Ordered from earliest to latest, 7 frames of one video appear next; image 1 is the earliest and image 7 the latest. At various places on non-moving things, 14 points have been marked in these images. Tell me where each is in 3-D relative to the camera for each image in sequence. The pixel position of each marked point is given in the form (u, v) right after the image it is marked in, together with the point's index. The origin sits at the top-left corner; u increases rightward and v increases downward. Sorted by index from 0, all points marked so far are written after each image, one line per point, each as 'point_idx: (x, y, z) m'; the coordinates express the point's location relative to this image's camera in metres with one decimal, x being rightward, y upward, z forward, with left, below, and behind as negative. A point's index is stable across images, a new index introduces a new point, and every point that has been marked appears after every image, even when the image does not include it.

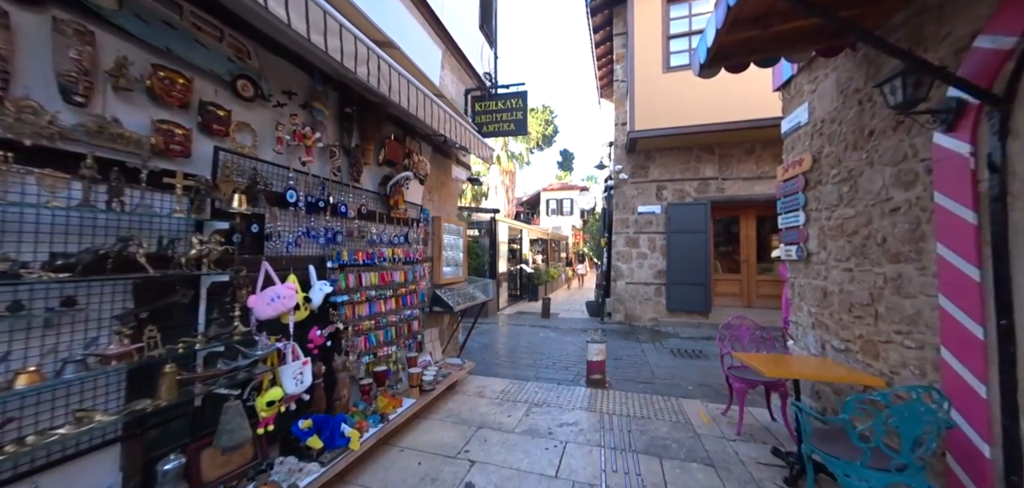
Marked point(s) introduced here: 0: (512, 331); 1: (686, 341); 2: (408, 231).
0: (0.0, -1.8, +8.0) m
1: (+3.1, -1.7, +6.8) m
2: (-0.9, +0.1, +3.5) m
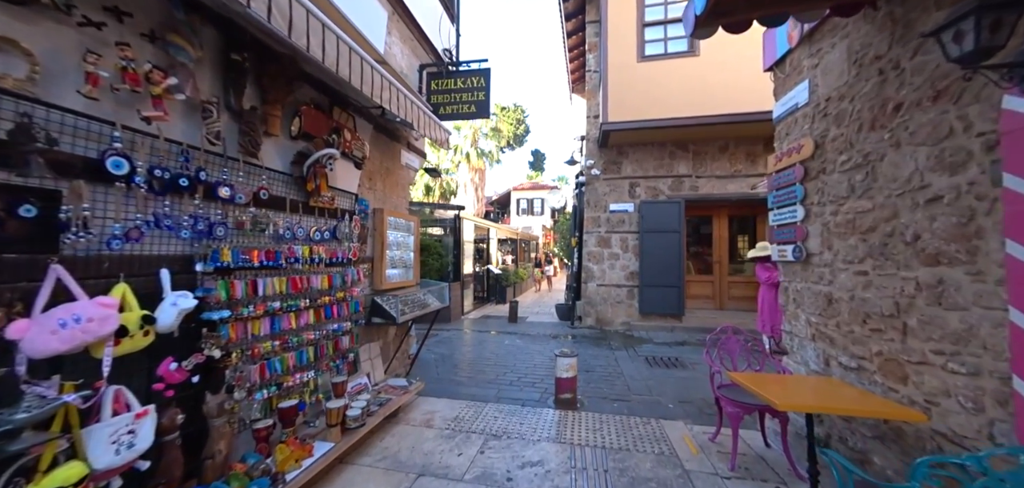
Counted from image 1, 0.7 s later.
0: (-0.7, -1.8, +7.4) m
1: (+2.5, -1.7, +6.4) m
2: (-1.3, +0.1, +2.8) m
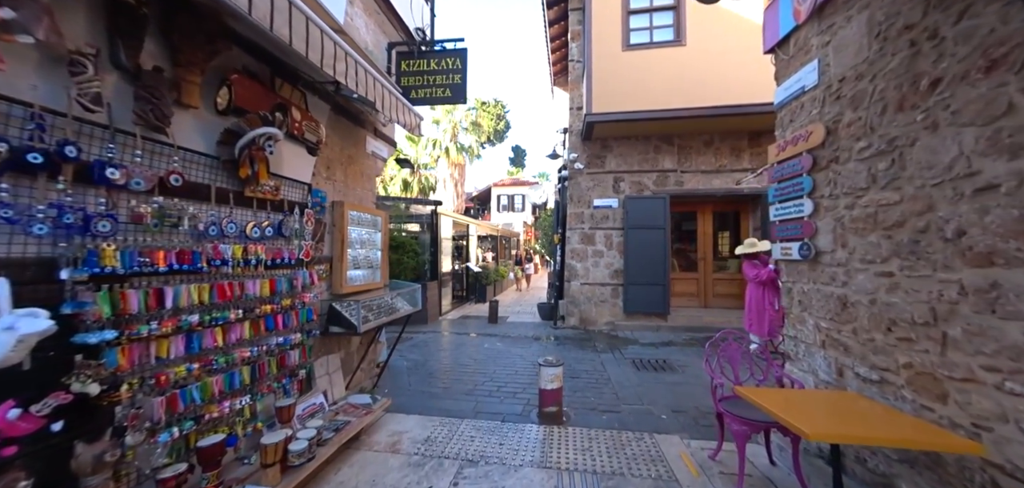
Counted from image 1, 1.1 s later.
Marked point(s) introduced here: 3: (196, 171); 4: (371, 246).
0: (-1.0, -1.7, +7.0) m
1: (+2.2, -1.7, +6.2) m
2: (-1.4, +0.1, +2.4) m
3: (-1.5, +0.3, +1.8) m
4: (-1.3, 0.0, +3.7) m
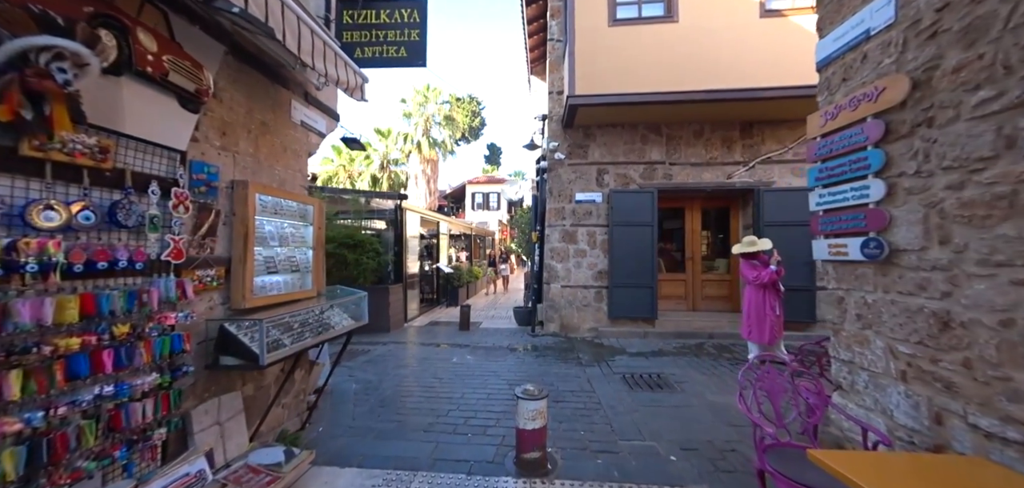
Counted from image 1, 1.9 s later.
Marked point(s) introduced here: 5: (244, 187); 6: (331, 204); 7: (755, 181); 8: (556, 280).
0: (-1.4, -1.7, +6.2) m
1: (+1.8, -1.7, +5.6) m
2: (-1.5, +0.2, +1.5) m
3: (-1.6, +0.4, +1.0) m
4: (-1.6, 0.0, +2.8) m
5: (-1.6, +0.3, +2.3) m
6: (-4.0, +0.9, +8.6) m
7: (+4.5, +1.2, +7.1) m
8: (+0.8, -0.7, +7.4) m
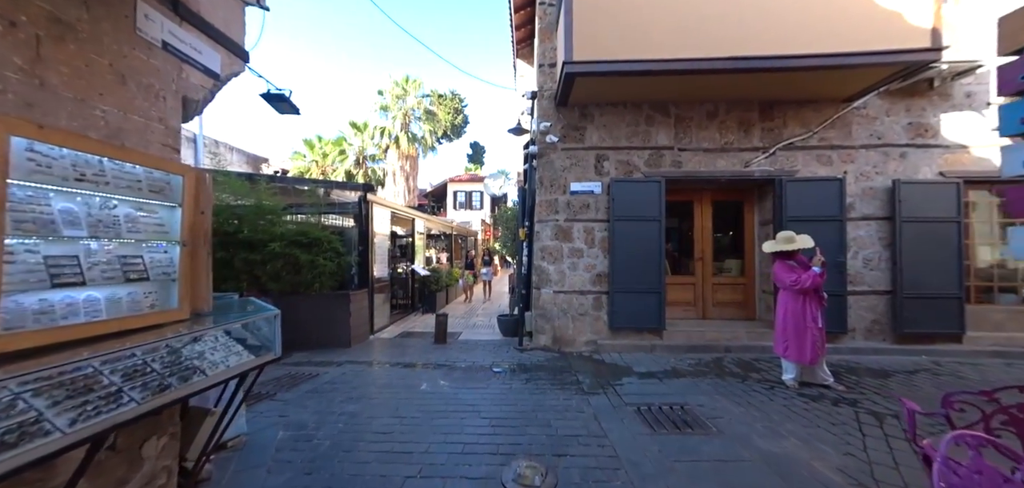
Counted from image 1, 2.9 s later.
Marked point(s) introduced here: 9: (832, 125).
0: (-1.6, -1.7, +5.0) m
1: (+1.6, -1.6, +4.6) m
2: (-1.5, +0.2, +0.4) m
3: (-1.6, +0.4, -0.2) m
4: (-1.6, 0.0, +1.7) m
5: (-1.6, +0.4, +1.1) m
6: (-4.3, +0.9, +7.4) m
7: (+4.2, +1.2, +6.2) m
8: (+0.6, -0.6, +6.3) m
9: (+5.0, +1.9, +6.2) m
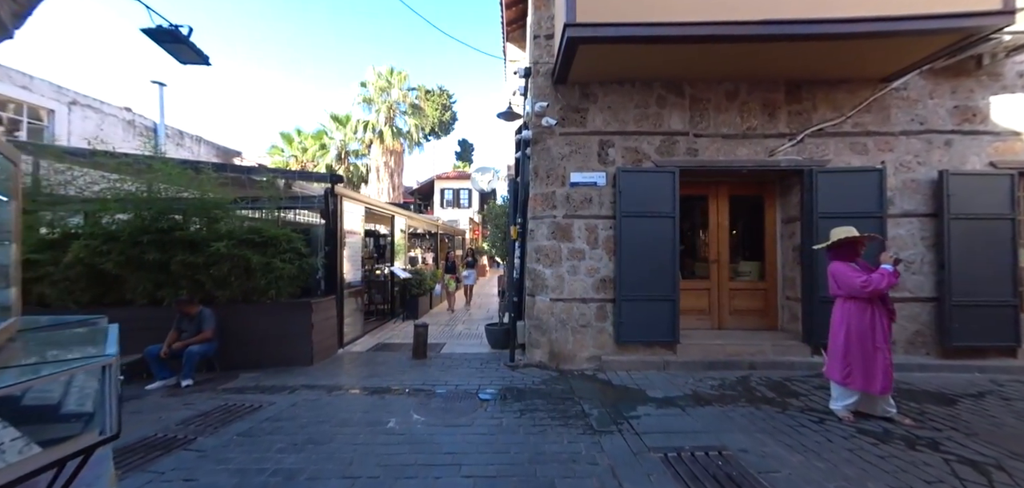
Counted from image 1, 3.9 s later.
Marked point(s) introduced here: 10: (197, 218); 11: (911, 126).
0: (-1.7, -1.7, +4.1) m
1: (+1.5, -1.6, +3.7) m
2: (-1.5, +0.2, -0.6) m
3: (-1.5, +0.4, -1.1) m
4: (-1.6, 0.0, +0.7) m
5: (-1.6, +0.4, +0.2) m
6: (-4.4, +0.9, +6.3) m
7: (+4.1, +1.2, +5.5) m
8: (+0.4, -0.6, +5.4) m
9: (+4.9, +1.9, +5.4) m
10: (-4.4, +0.4, +5.4) m
11: (+5.4, +1.6, +5.3) m
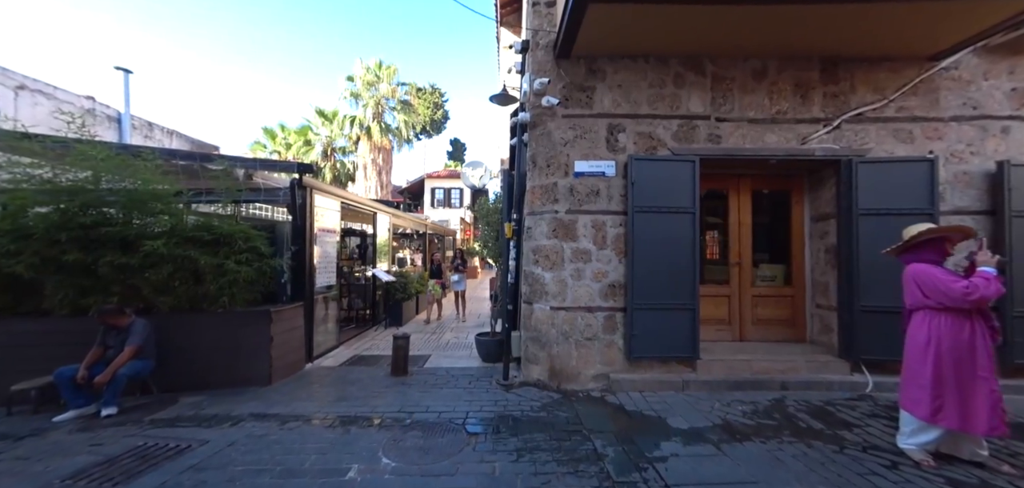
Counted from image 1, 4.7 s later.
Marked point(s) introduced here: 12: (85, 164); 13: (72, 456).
0: (-1.8, -1.6, +3.3) m
1: (+1.5, -1.6, +2.9) m
2: (-1.5, +0.2, -1.4) m
3: (-1.4, +0.4, -1.9) m
4: (-1.6, +0.1, -0.1) m
5: (-1.6, +0.4, -0.6) m
6: (-4.5, +0.9, +5.5) m
7: (+4.0, +1.2, +4.8) m
8: (+0.4, -0.6, +4.6) m
9: (+4.9, +1.9, +4.7) m
10: (-4.4, +0.4, +4.6) m
11: (+5.4, +1.6, +4.7) m
12: (-5.0, +0.9, +4.5) m
13: (-3.2, -1.6, +2.9) m
